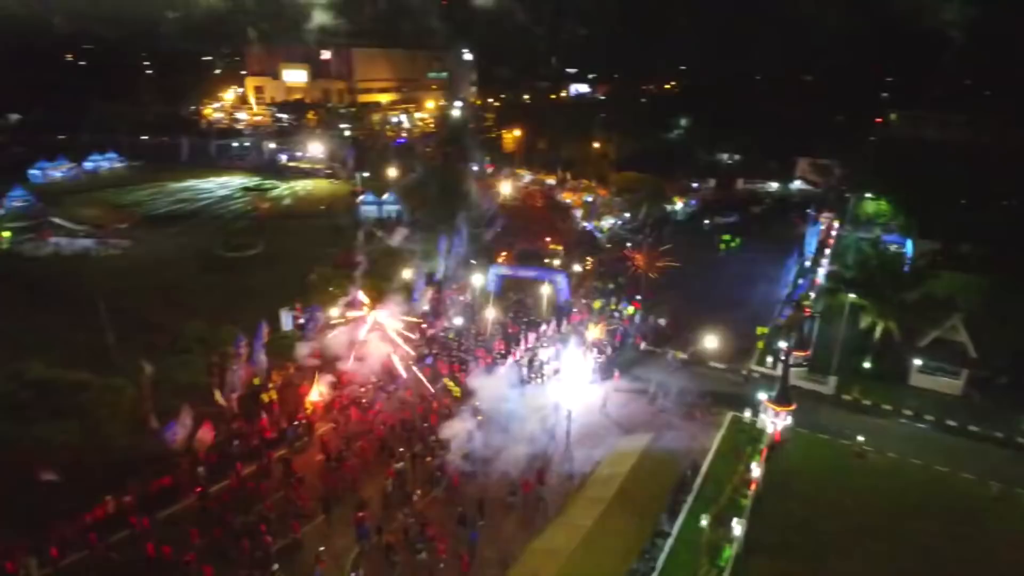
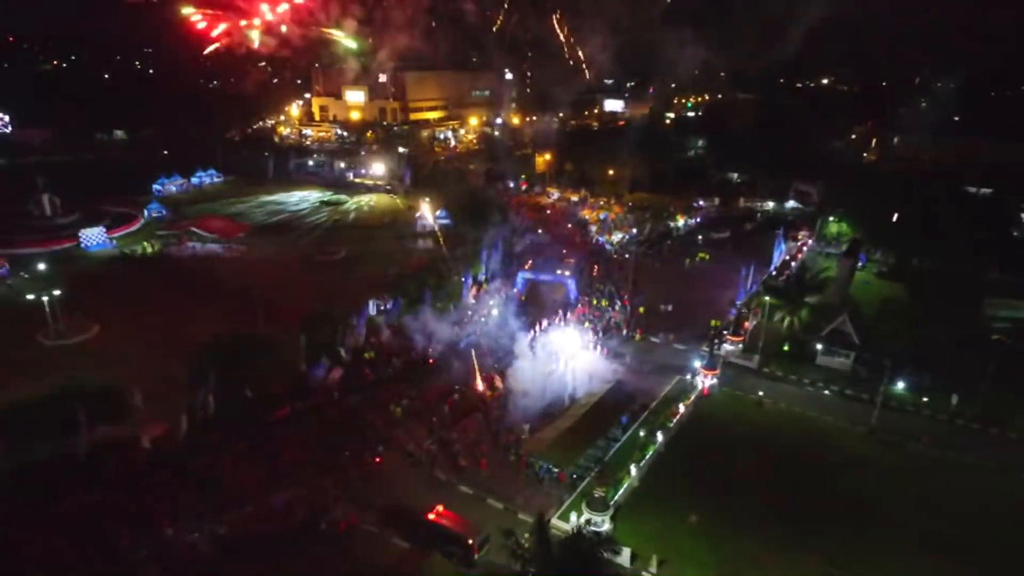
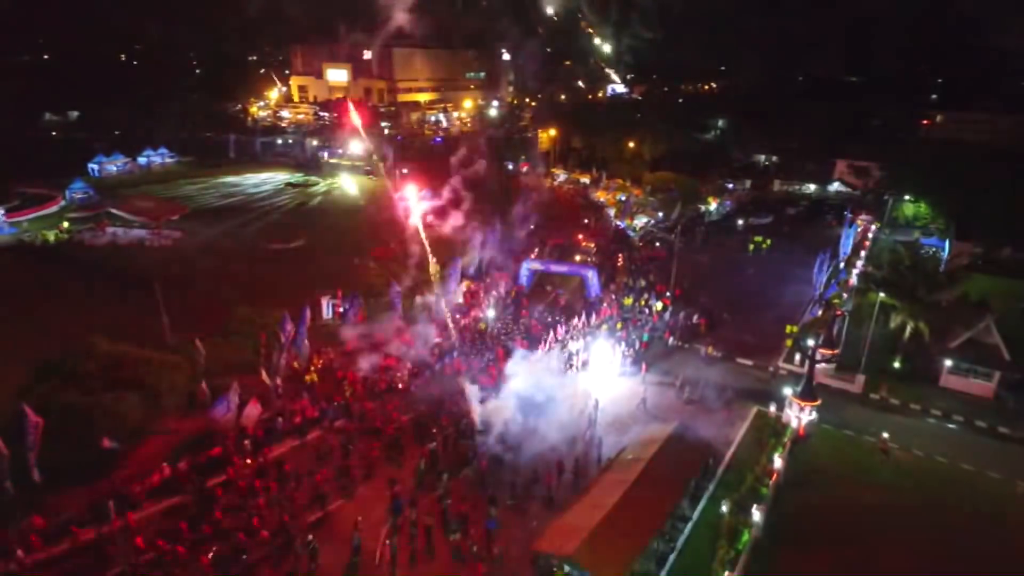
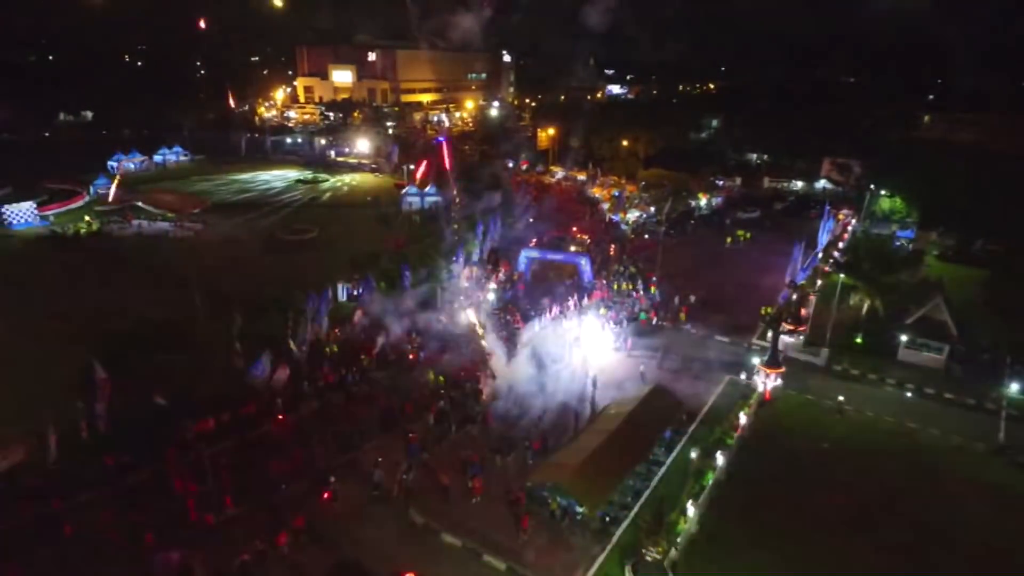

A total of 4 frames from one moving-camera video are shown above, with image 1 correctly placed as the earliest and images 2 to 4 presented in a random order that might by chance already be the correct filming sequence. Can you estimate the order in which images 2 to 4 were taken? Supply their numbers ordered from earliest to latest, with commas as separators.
3, 4, 2
